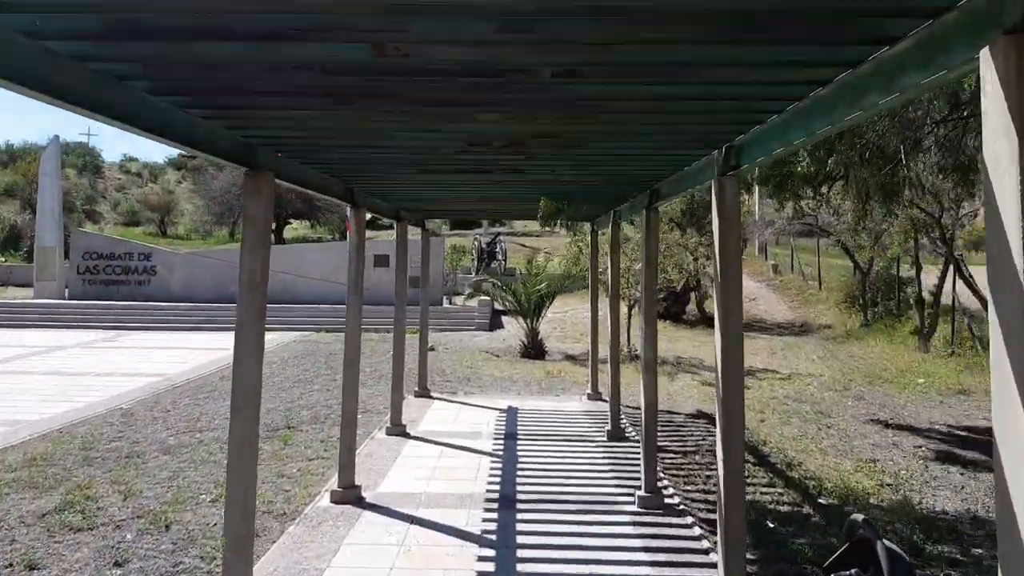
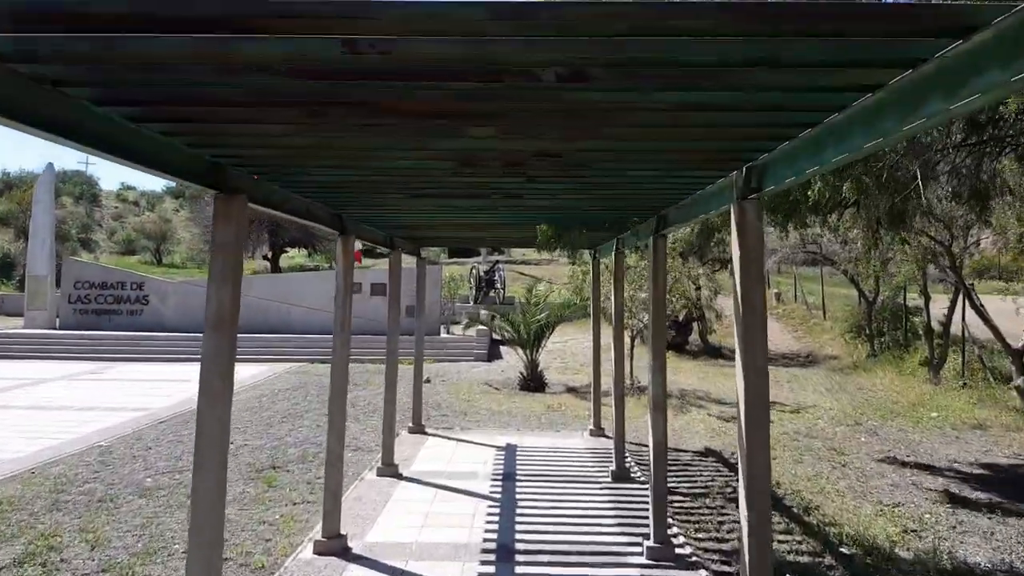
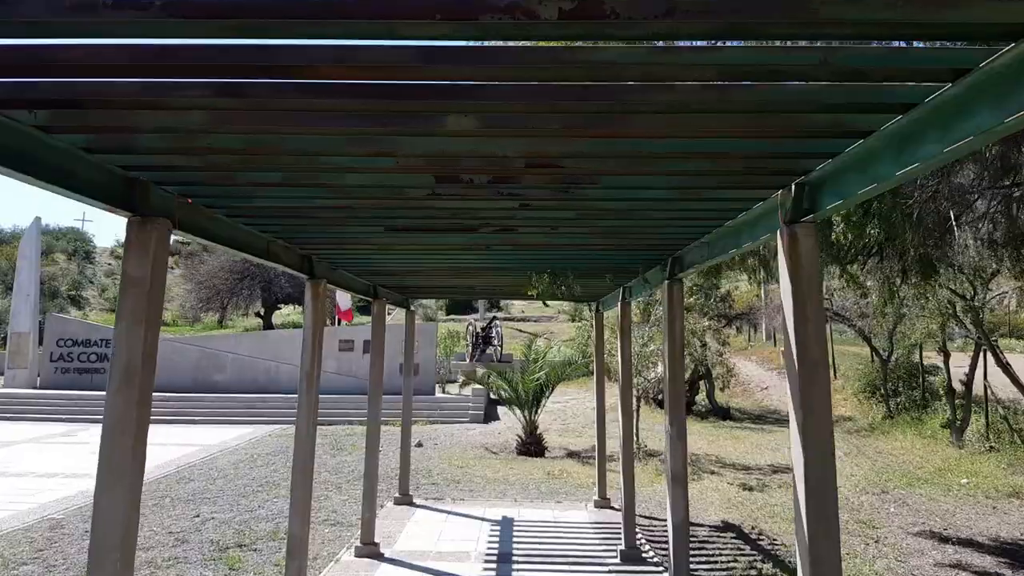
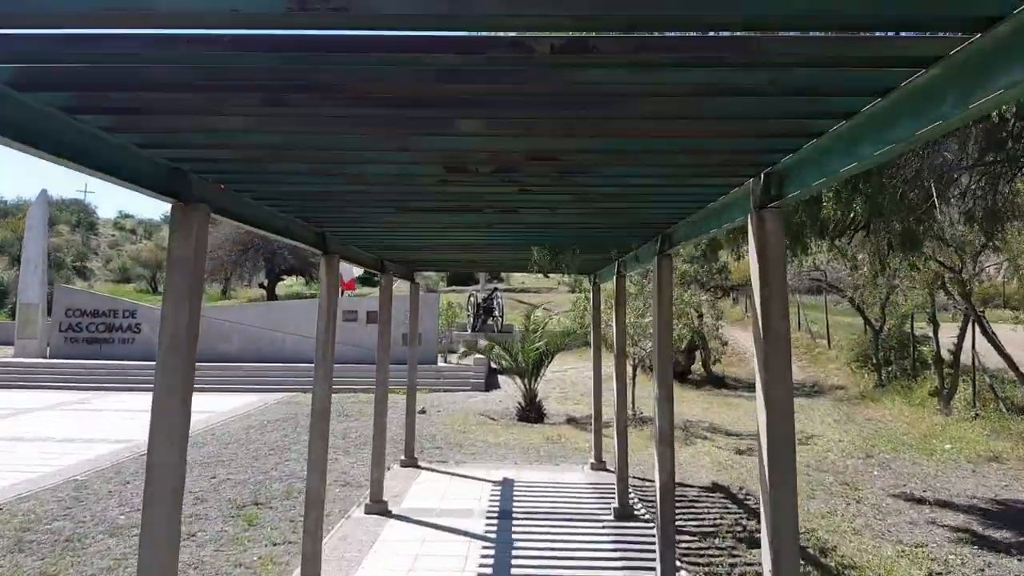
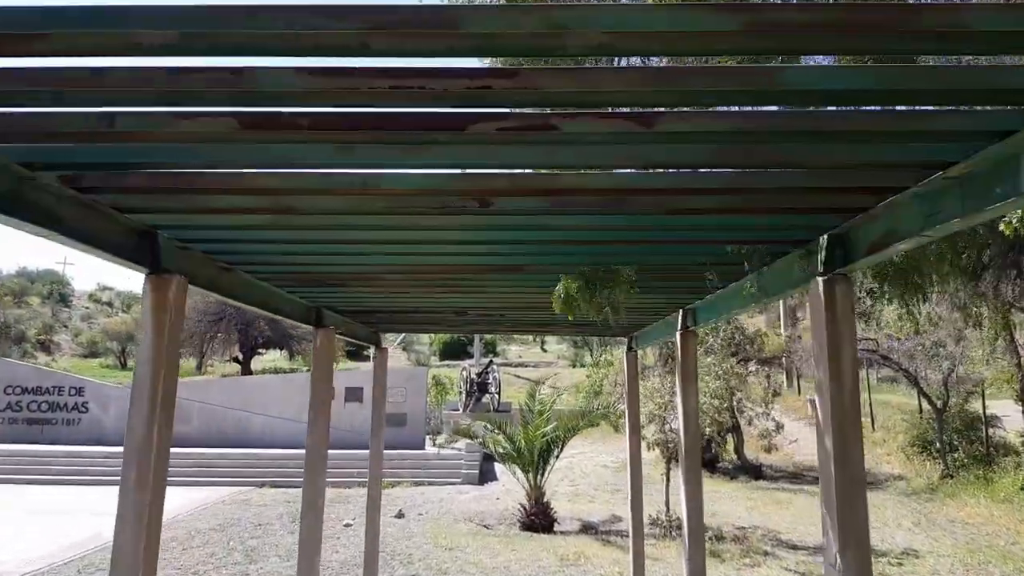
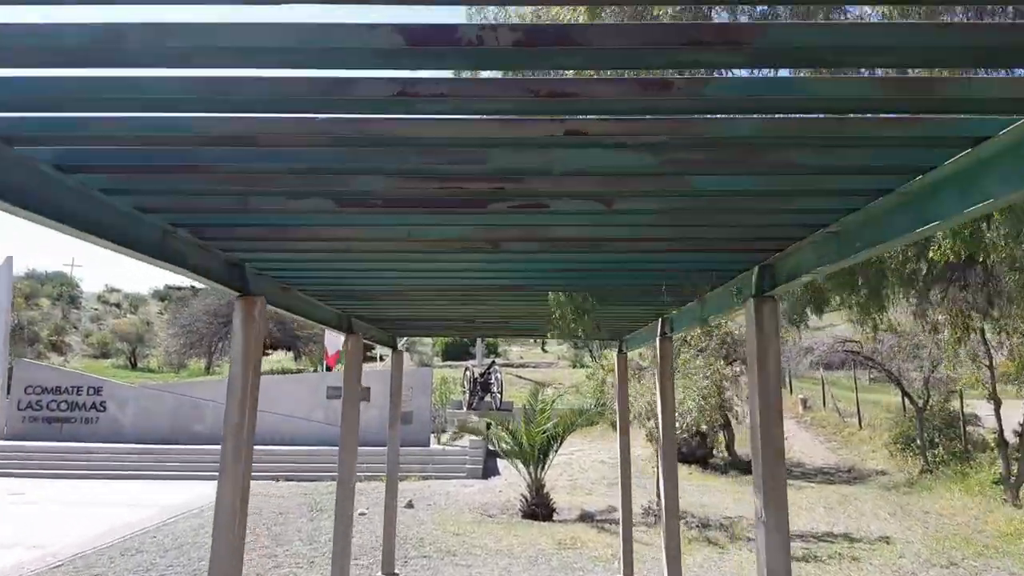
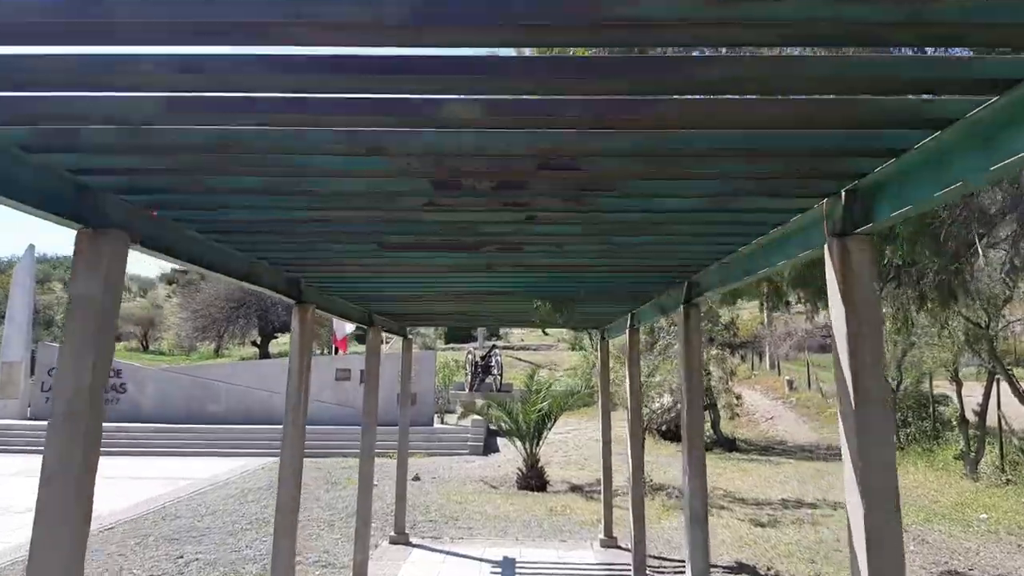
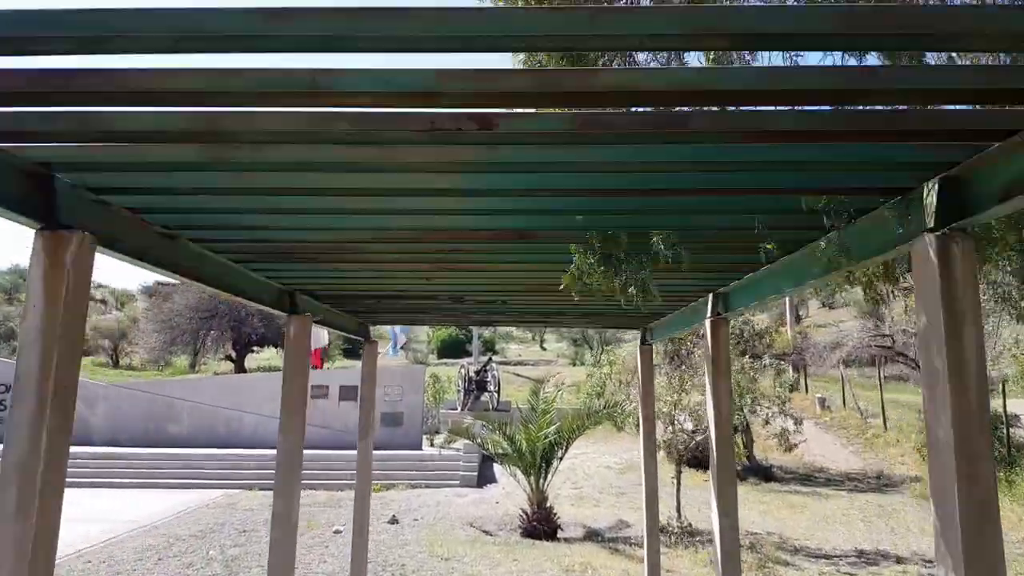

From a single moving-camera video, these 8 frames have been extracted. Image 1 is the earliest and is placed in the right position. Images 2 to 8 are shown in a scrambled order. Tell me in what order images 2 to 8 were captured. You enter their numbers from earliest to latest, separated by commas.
2, 4, 3, 7, 6, 5, 8
